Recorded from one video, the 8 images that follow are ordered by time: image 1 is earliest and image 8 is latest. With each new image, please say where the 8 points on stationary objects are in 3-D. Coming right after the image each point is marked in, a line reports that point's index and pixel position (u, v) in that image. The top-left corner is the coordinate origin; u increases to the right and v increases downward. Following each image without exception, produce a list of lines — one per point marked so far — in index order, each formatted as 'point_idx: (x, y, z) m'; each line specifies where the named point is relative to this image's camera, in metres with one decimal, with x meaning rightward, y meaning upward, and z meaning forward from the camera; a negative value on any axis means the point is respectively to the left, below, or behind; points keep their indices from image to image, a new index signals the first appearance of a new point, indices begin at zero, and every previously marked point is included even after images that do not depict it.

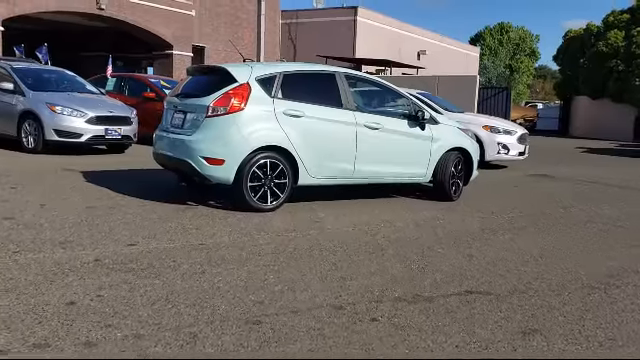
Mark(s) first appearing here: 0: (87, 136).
0: (-4.5, +0.9, +12.1) m
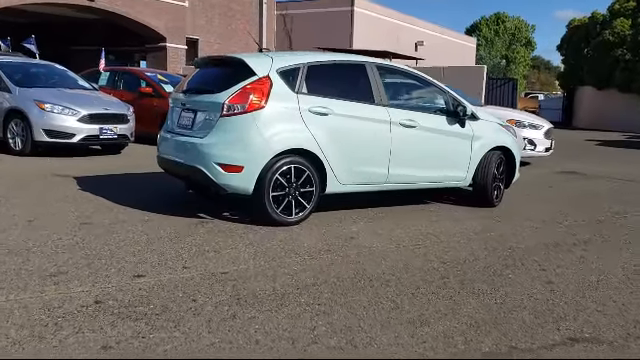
0: (-4.2, +0.8, +11.0) m
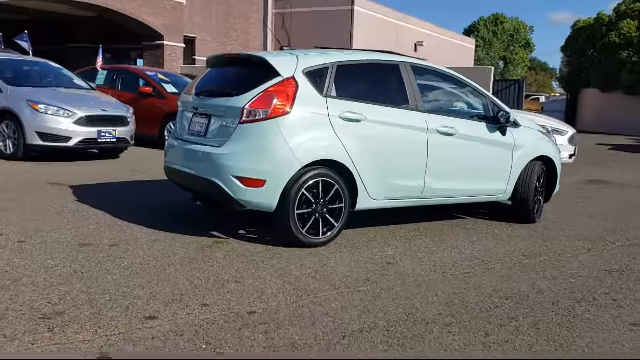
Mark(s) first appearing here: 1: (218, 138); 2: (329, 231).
0: (-3.9, +0.7, +10.2) m
1: (-0.9, +0.4, +5.8) m
2: (+0.1, -0.5, +5.9) m
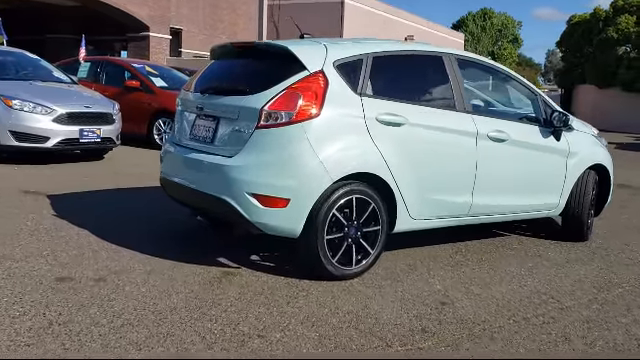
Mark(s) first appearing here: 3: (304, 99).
0: (-3.8, +0.6, +9.0) m
1: (-0.7, +0.2, +4.7) m
2: (+0.3, -0.6, +4.8) m
3: (-0.1, +0.6, +4.5) m
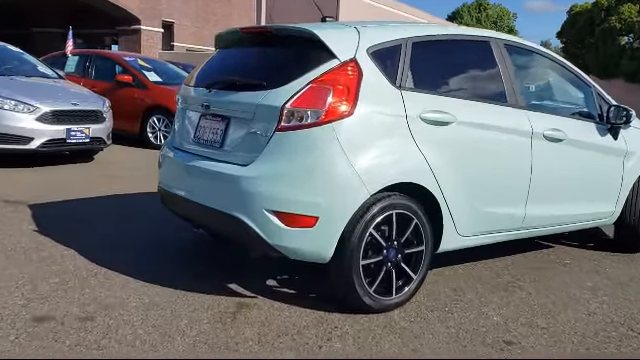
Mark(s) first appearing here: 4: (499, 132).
0: (-3.6, +0.5, +8.2) m
1: (-0.5, +0.2, +3.9) m
2: (+0.5, -0.7, +4.0) m
3: (+0.1, +0.5, +3.7) m
4: (+1.3, +0.3, +4.4) m
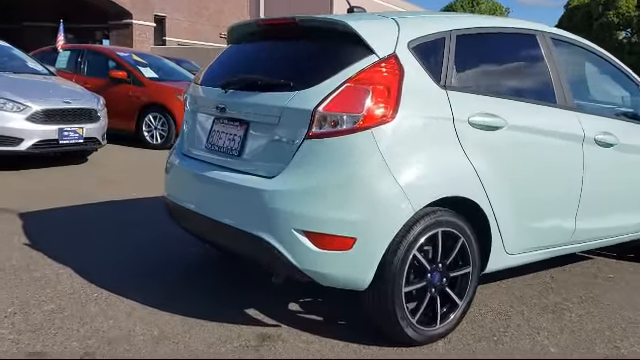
0: (-3.5, +0.5, +7.6) m
1: (-0.3, +0.1, +3.4) m
2: (+0.7, -0.8, +3.5) m
3: (+0.3, +0.4, +3.2) m
4: (+1.4, +0.3, +3.9) m
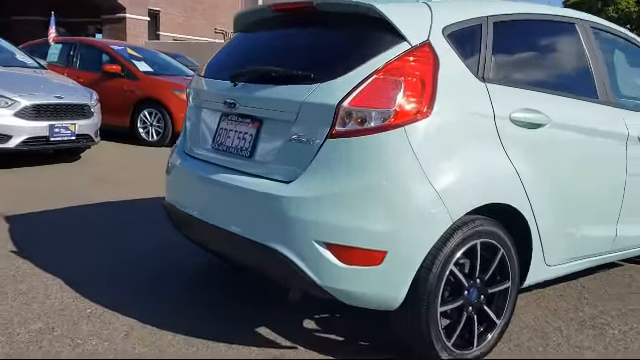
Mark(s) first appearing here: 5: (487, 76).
0: (-3.4, +0.5, +7.2) m
1: (-0.2, +0.1, +3.0) m
2: (+0.8, -0.8, +3.1) m
3: (+0.4, +0.4, +2.8) m
4: (+1.5, +0.2, +3.5) m
5: (+0.8, +0.5, +3.1) m
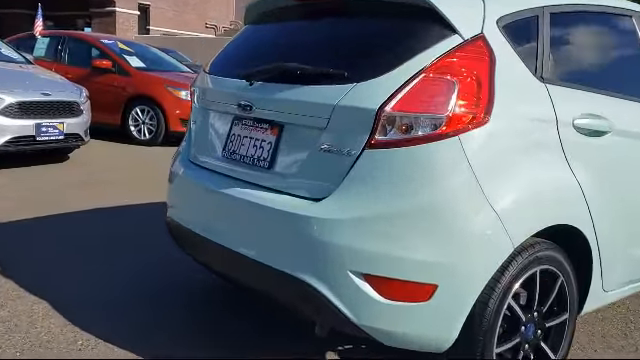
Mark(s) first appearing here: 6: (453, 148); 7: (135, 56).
0: (-3.4, +0.4, +6.7) m
1: (0.0, 0.0, +2.5) m
2: (+1.0, -0.8, +2.7) m
3: (+0.5, +0.3, +2.4) m
4: (+1.7, +0.2, +3.1) m
5: (+1.0, +0.4, +2.7) m
6: (+0.5, +0.1, +2.3) m
7: (-3.0, +2.0, +10.1) m
